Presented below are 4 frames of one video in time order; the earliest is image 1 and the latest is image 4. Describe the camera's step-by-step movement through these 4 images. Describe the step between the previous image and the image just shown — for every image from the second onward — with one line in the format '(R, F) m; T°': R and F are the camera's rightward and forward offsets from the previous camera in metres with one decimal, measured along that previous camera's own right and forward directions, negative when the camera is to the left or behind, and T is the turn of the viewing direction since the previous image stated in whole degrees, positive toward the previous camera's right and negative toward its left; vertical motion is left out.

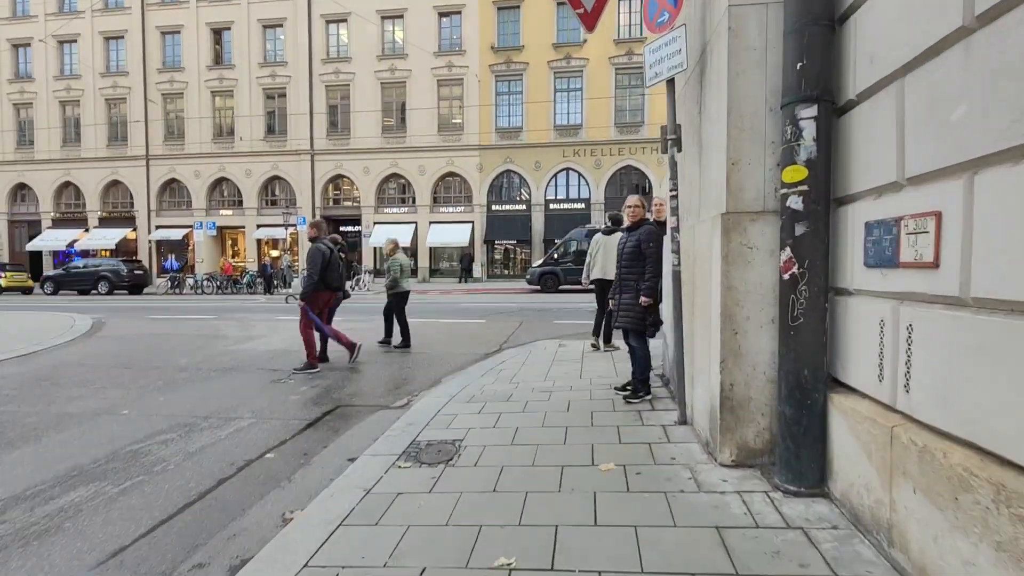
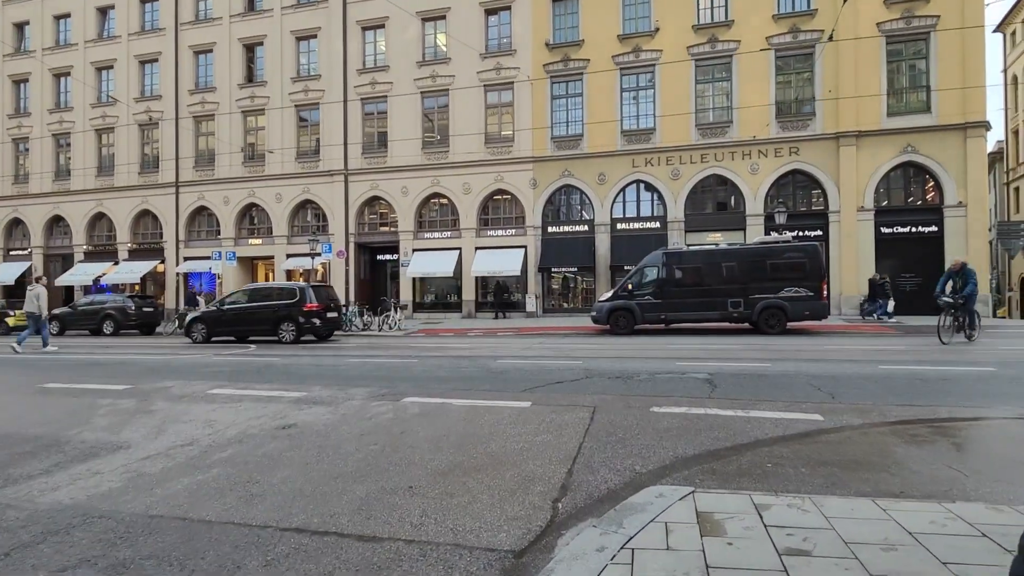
(-0.1, +5.2) m; -6°
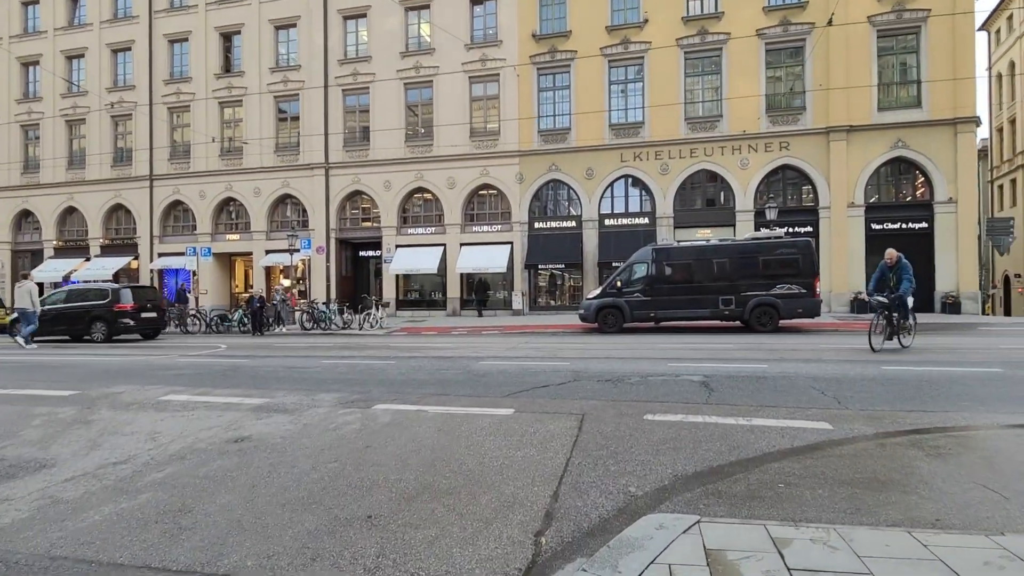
(+0.1, +0.6) m; +1°
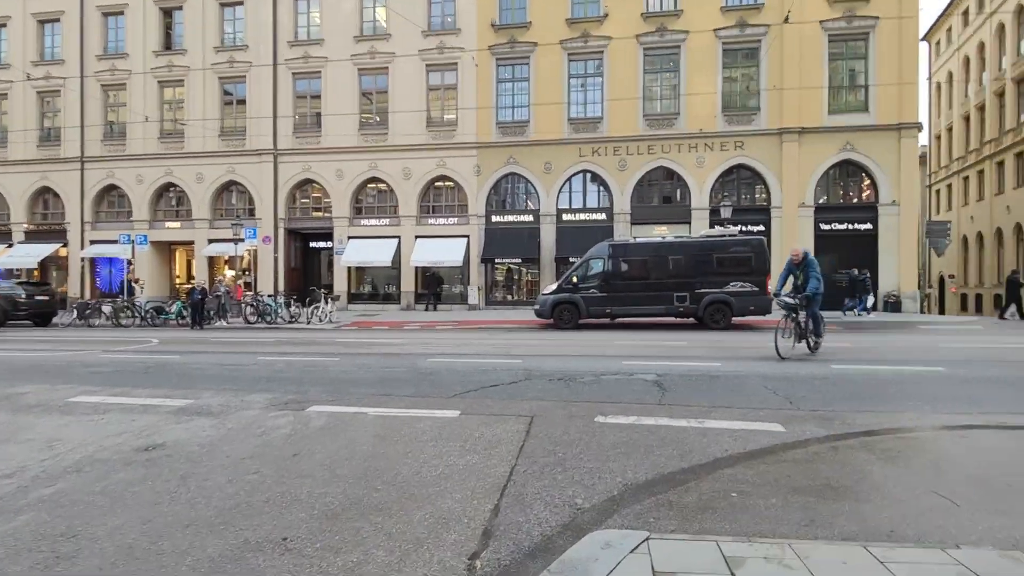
(+0.1, +0.4) m; +4°
